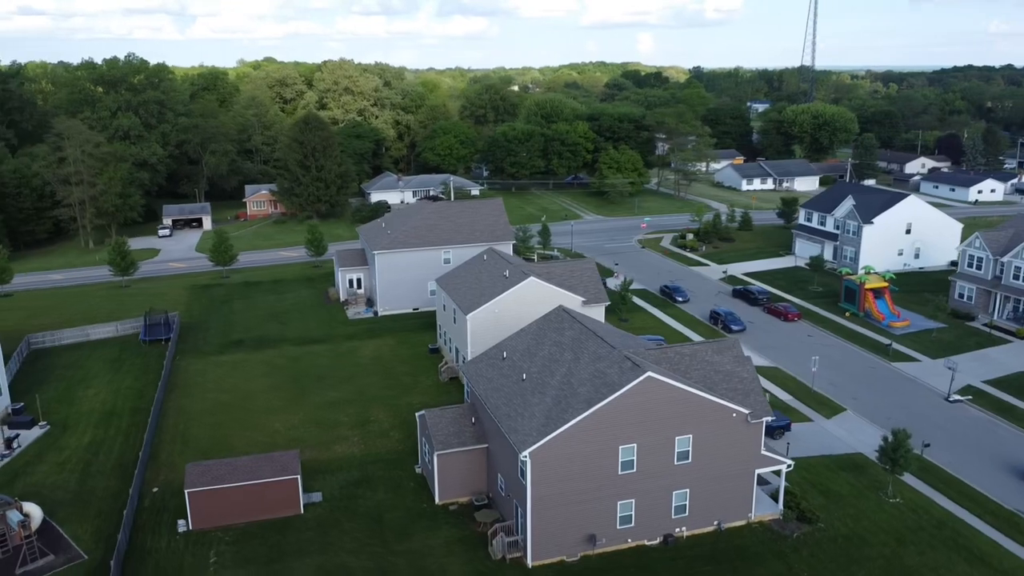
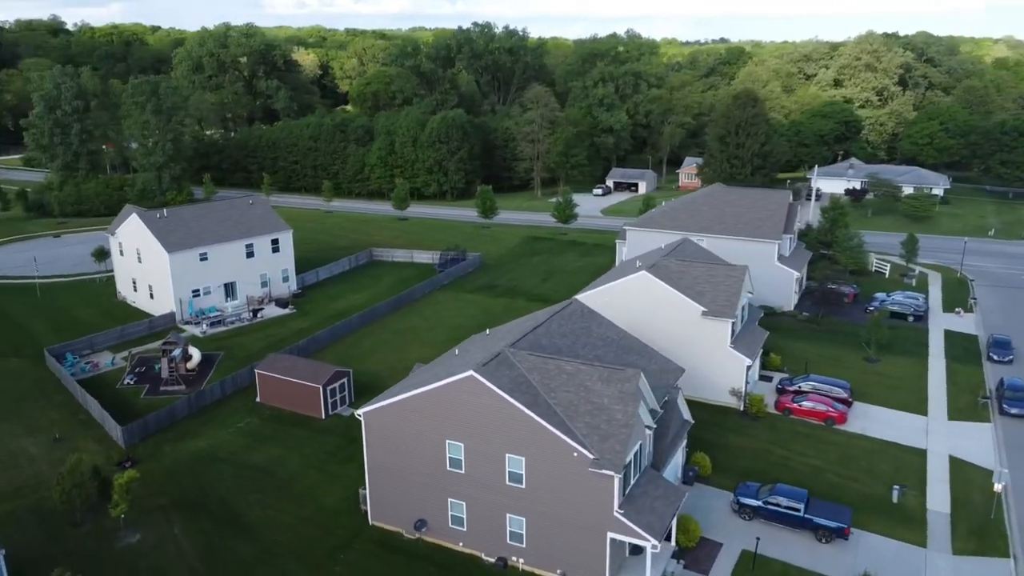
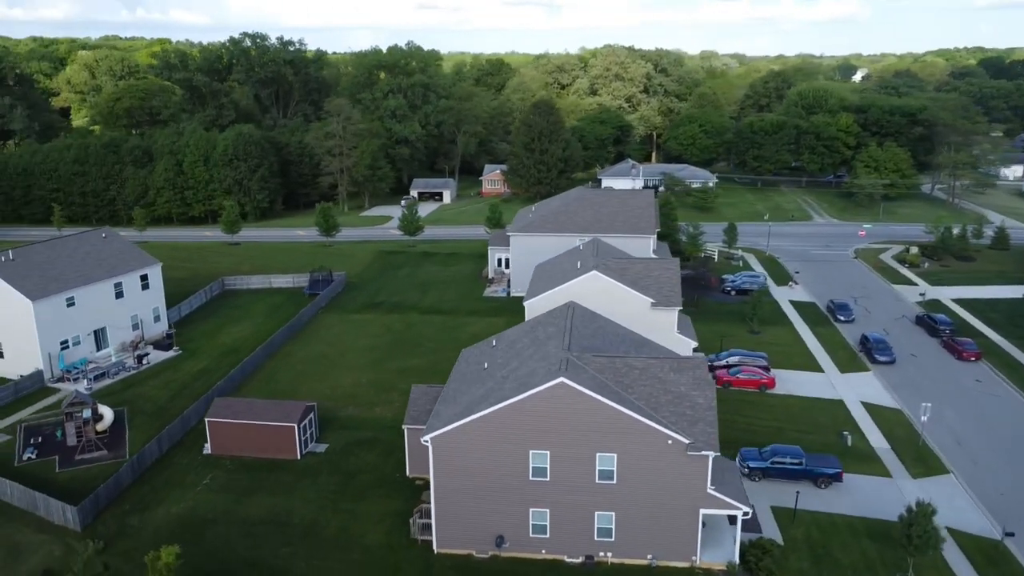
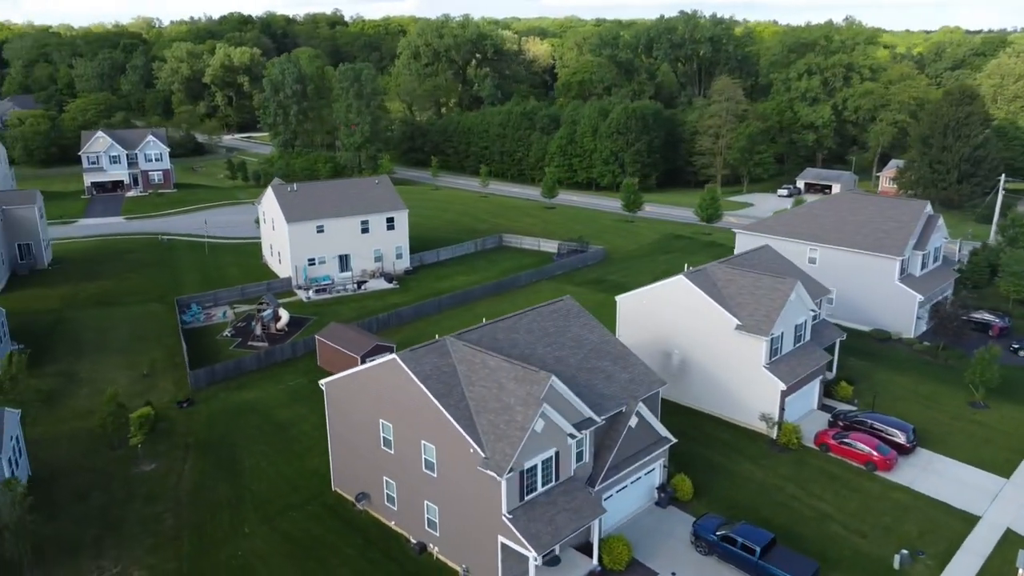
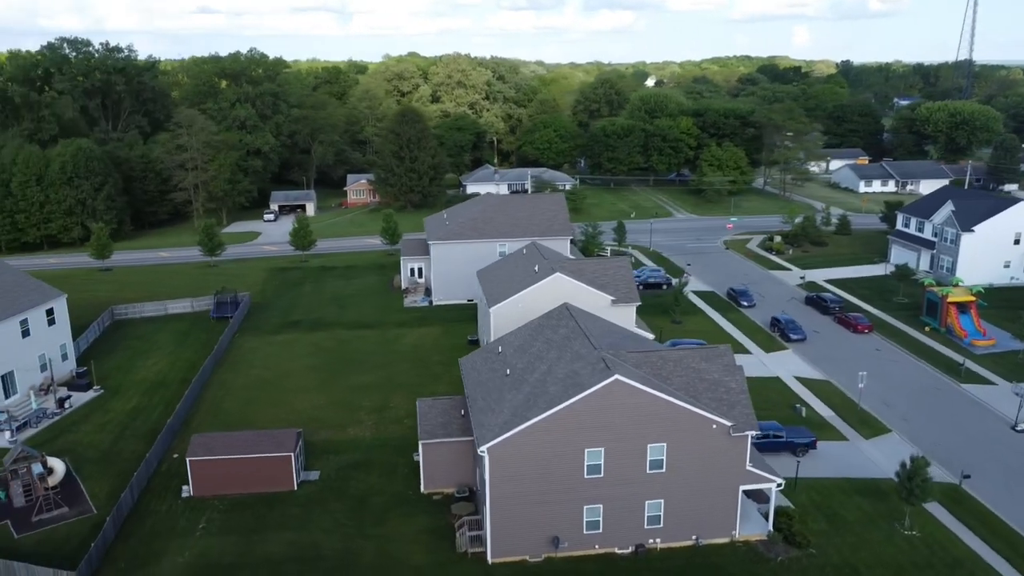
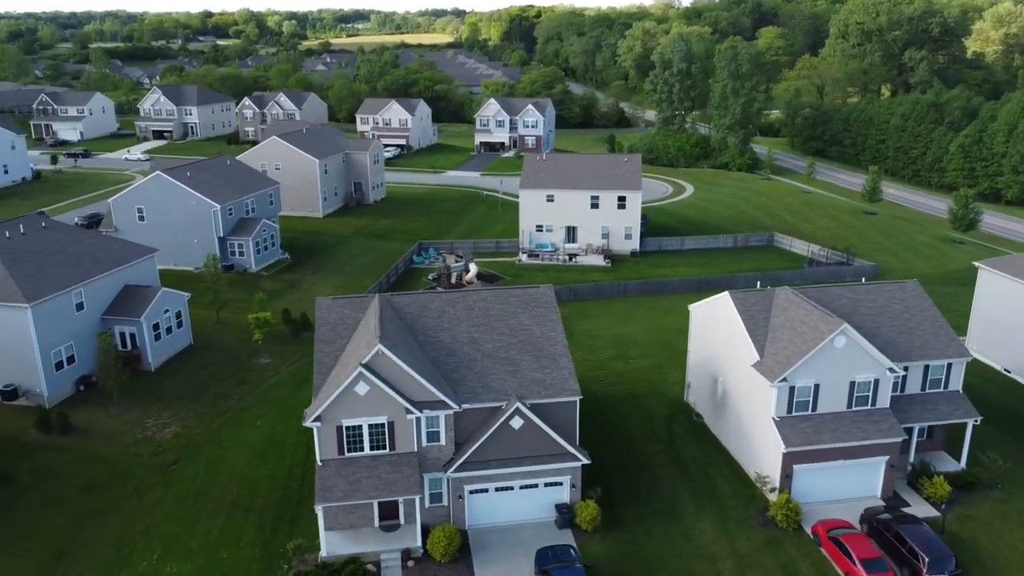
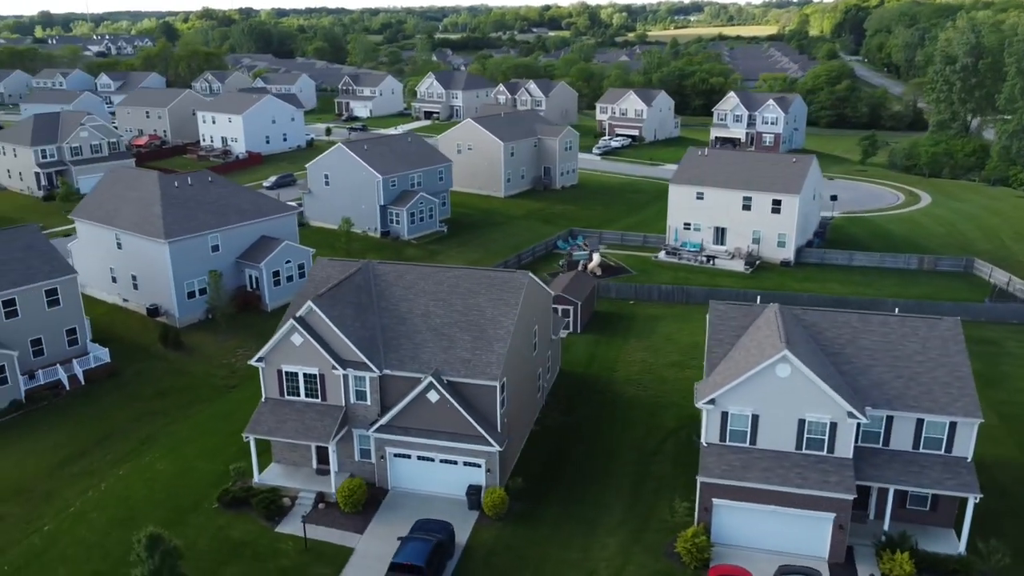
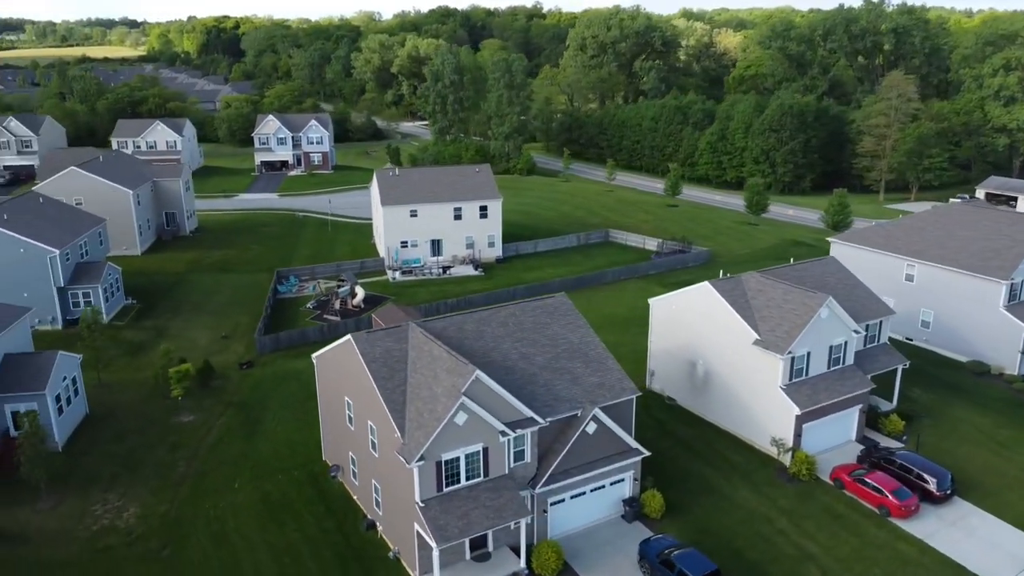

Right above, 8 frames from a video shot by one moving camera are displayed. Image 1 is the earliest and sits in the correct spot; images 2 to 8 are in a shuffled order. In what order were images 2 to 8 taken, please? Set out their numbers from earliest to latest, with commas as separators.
5, 3, 2, 4, 8, 6, 7
